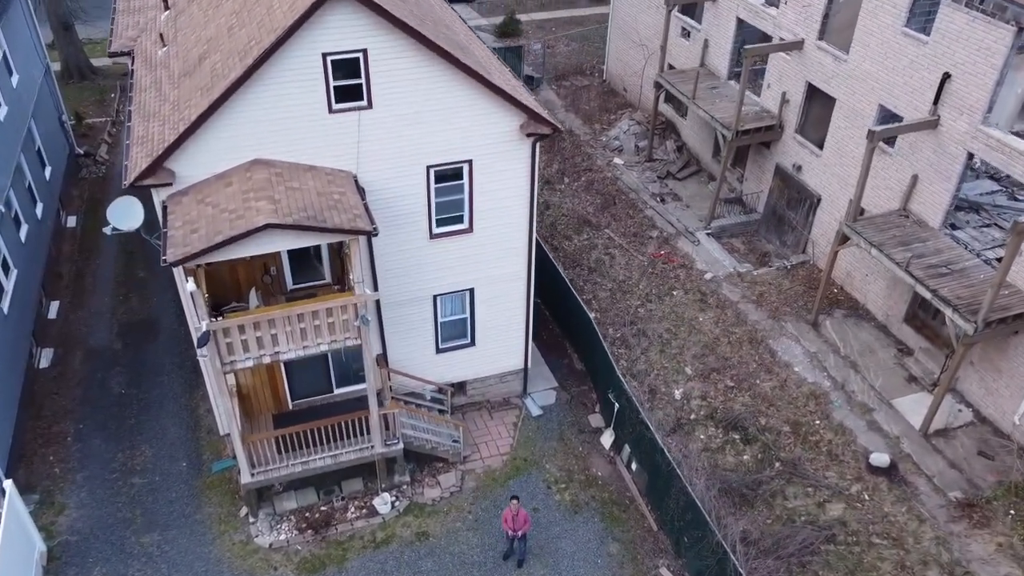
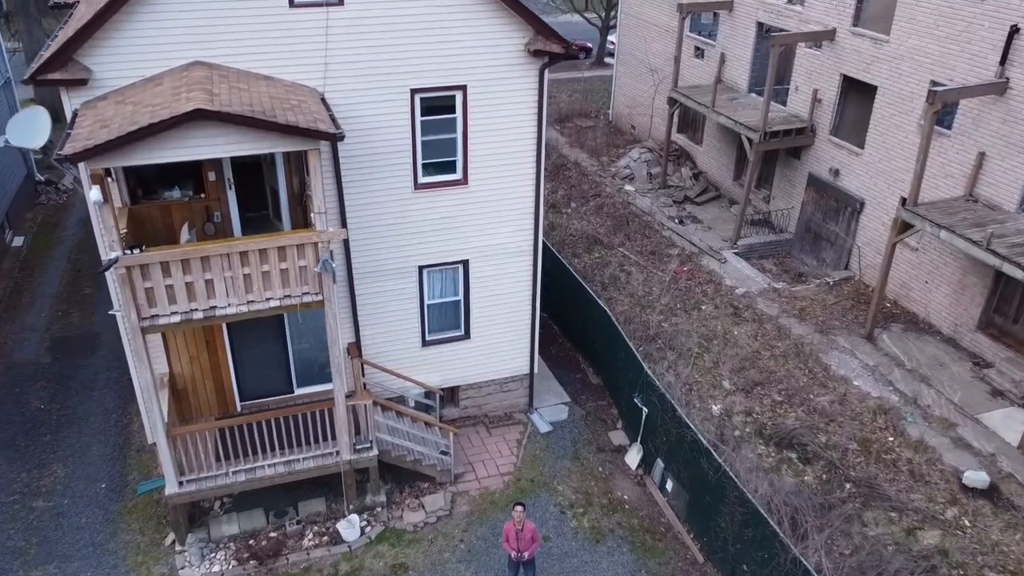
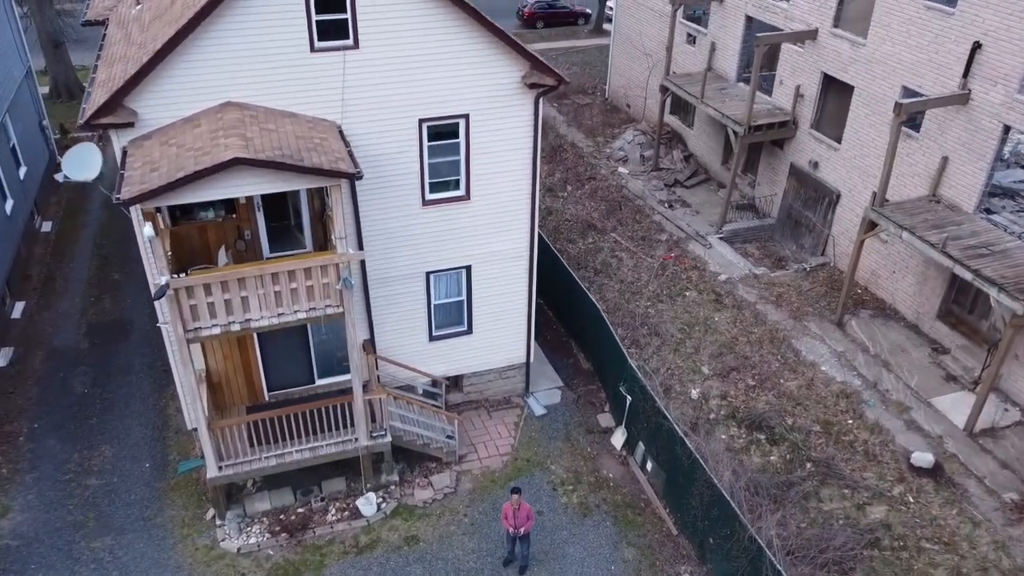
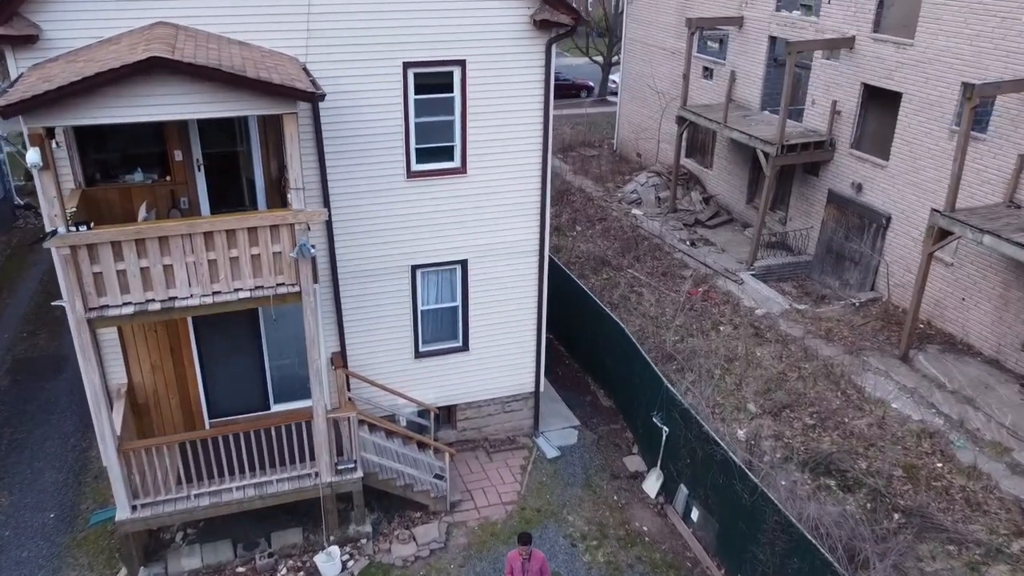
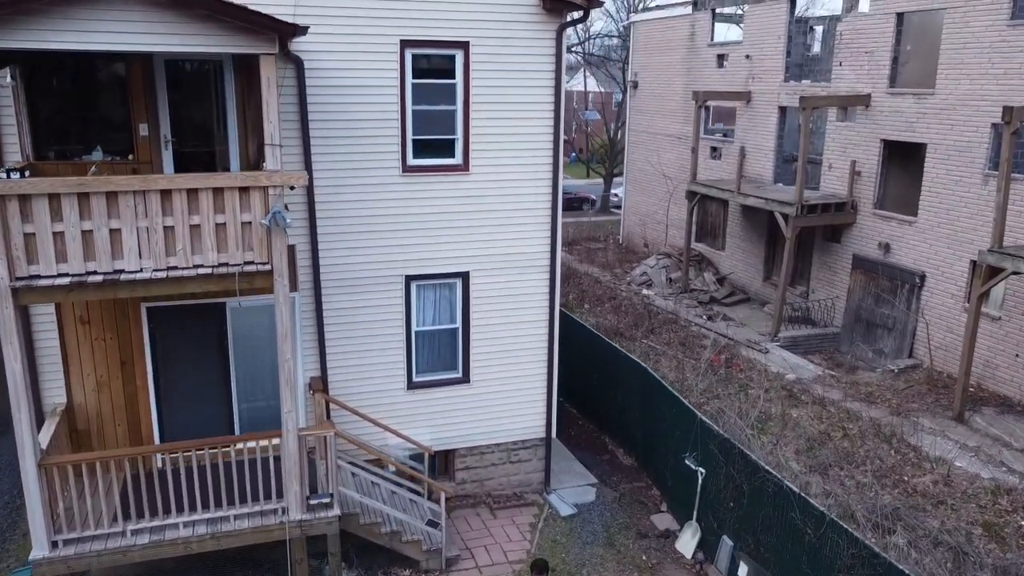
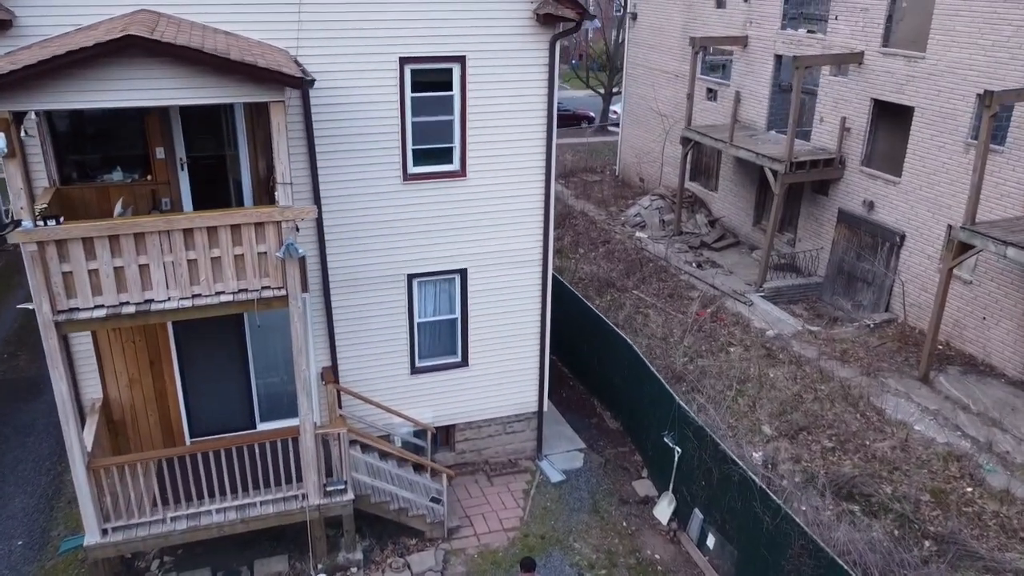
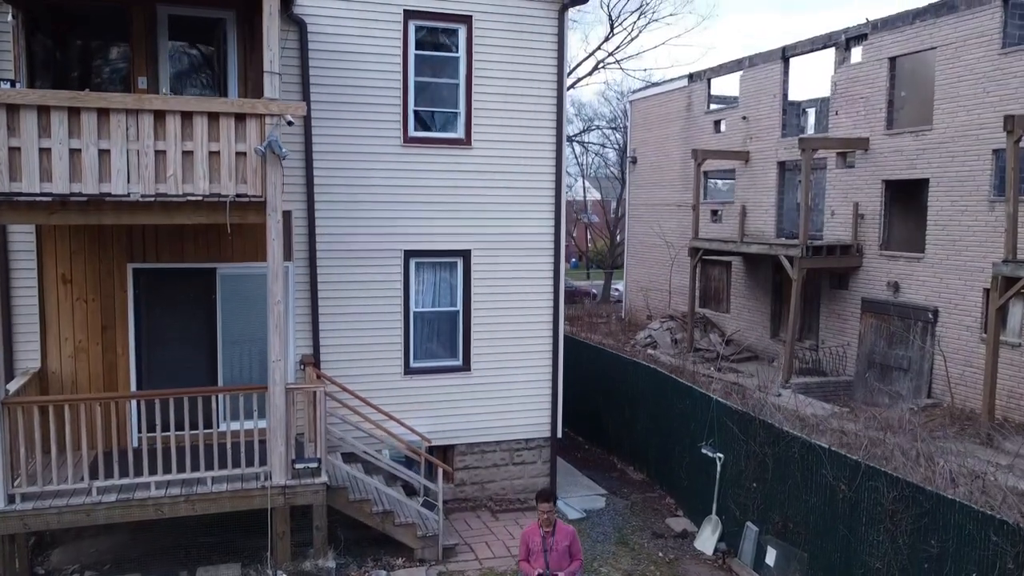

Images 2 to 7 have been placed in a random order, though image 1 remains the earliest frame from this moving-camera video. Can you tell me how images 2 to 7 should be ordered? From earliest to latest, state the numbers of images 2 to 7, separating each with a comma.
3, 2, 4, 6, 5, 7
